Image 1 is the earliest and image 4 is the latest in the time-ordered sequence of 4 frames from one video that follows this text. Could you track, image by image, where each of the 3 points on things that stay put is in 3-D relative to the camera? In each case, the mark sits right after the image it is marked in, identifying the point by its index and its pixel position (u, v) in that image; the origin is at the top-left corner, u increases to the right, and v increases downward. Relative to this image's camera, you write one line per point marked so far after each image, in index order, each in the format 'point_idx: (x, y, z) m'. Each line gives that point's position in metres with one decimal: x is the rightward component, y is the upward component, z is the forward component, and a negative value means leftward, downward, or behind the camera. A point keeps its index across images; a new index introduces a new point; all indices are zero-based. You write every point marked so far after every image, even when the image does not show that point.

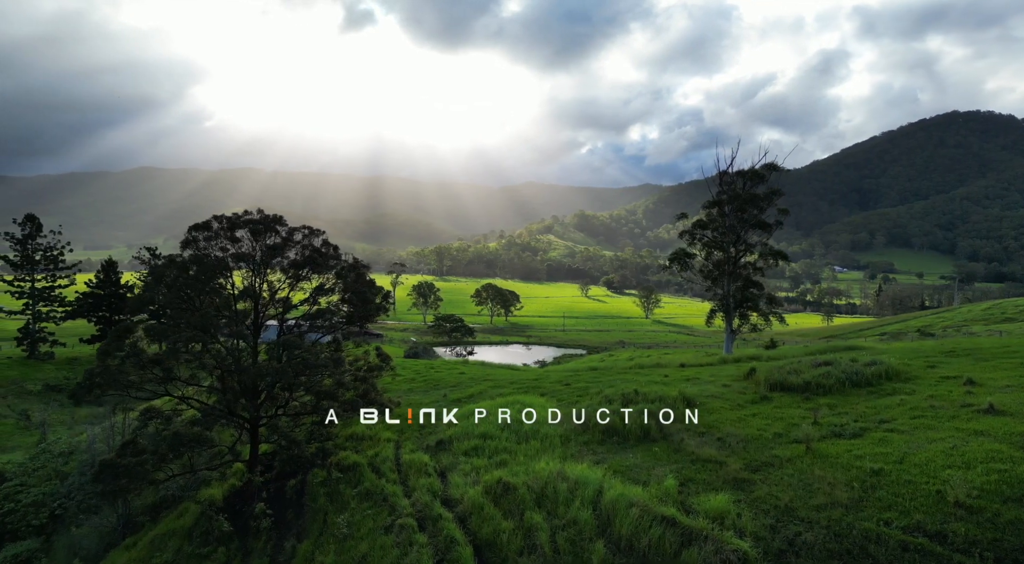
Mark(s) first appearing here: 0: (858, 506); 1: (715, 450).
0: (+8.6, -5.6, +15.5) m
1: (+6.4, -5.3, +19.5) m
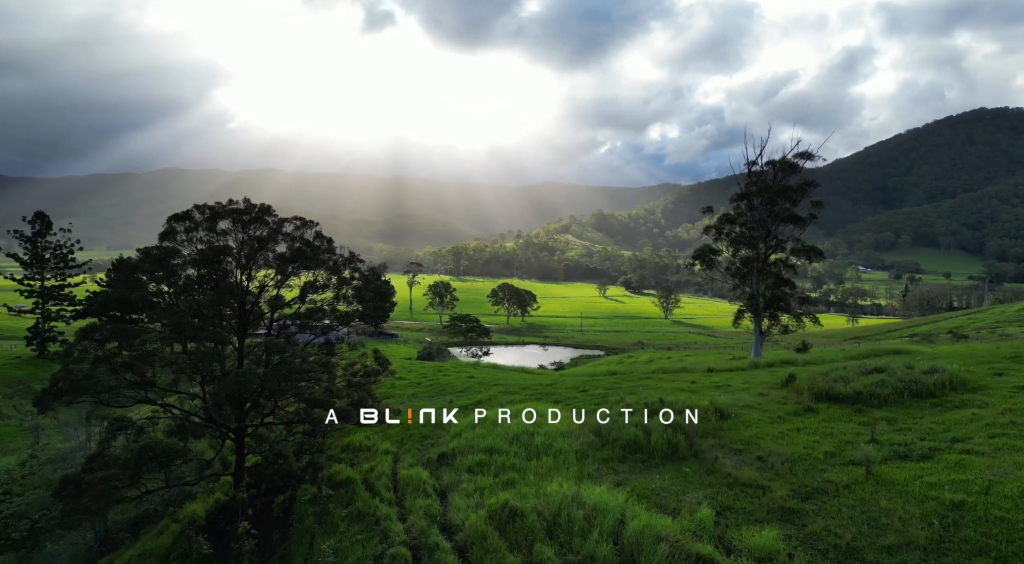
0: (+8.7, -5.5, +12.7) m
1: (+6.6, -5.1, +16.8) m
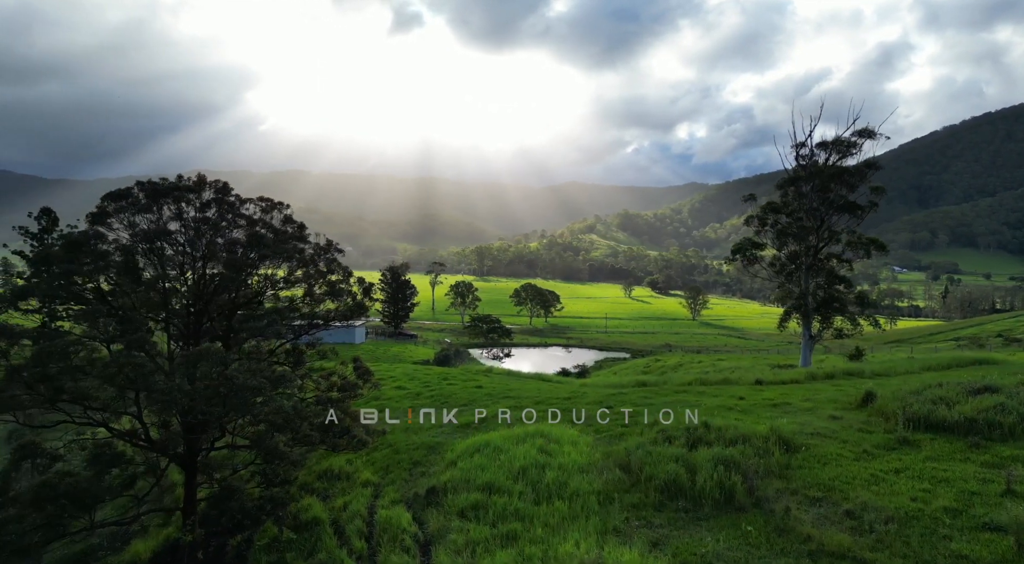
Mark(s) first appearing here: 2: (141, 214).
0: (+8.5, -5.3, +8.0) m
1: (+6.6, -5.0, +12.1) m
2: (-10.9, +2.0, +18.3) m
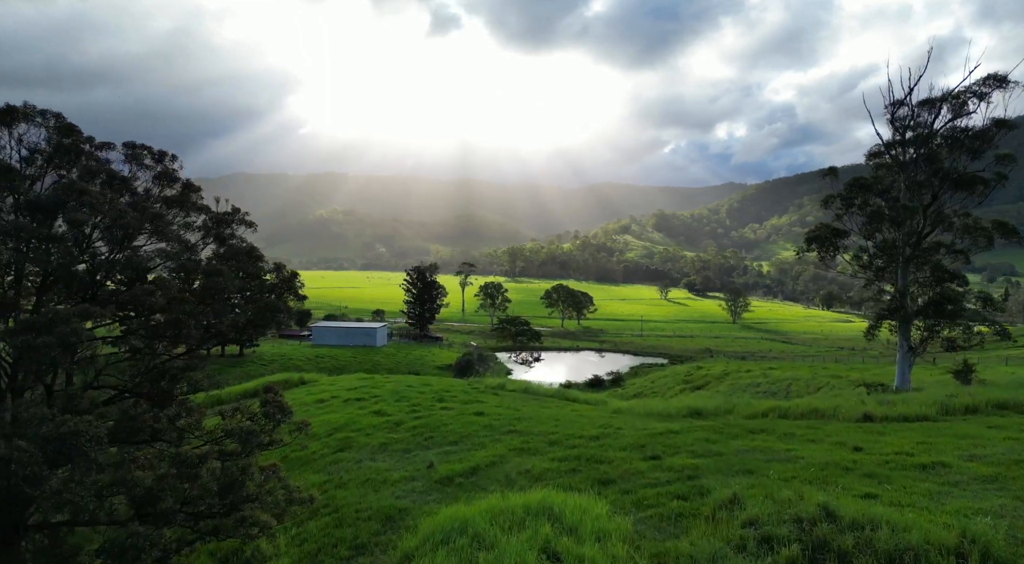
0: (+7.7, -5.0, +0.2) m
1: (+6.0, -4.7, +4.4) m
2: (-11.1, +2.3, +11.5) m
